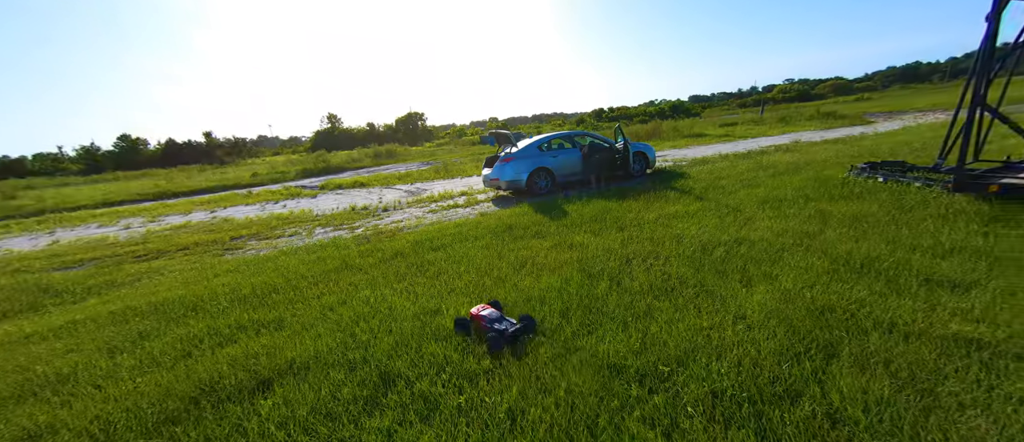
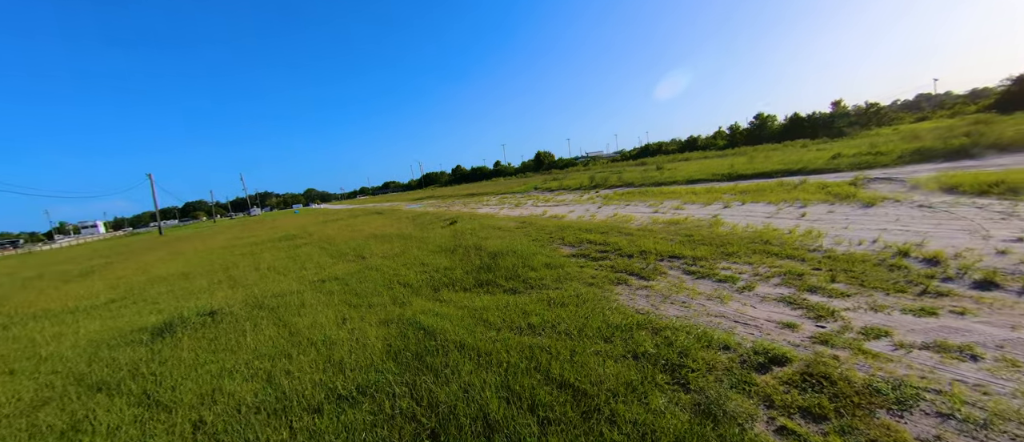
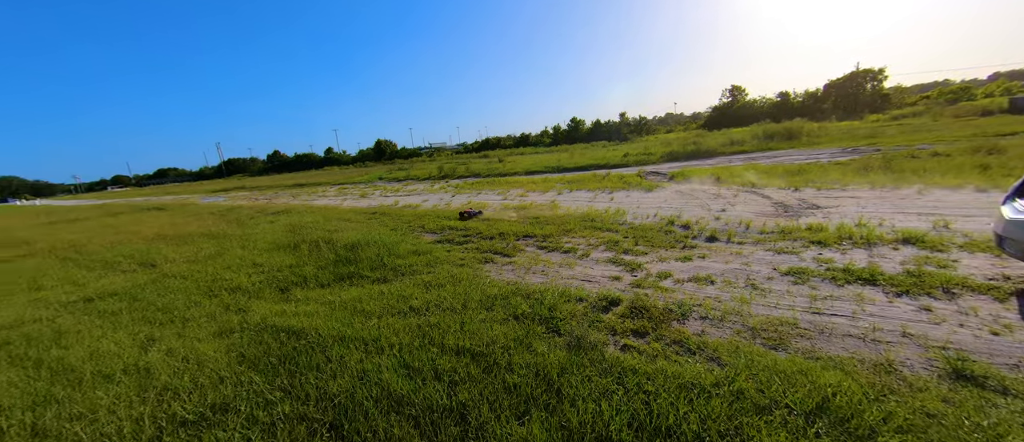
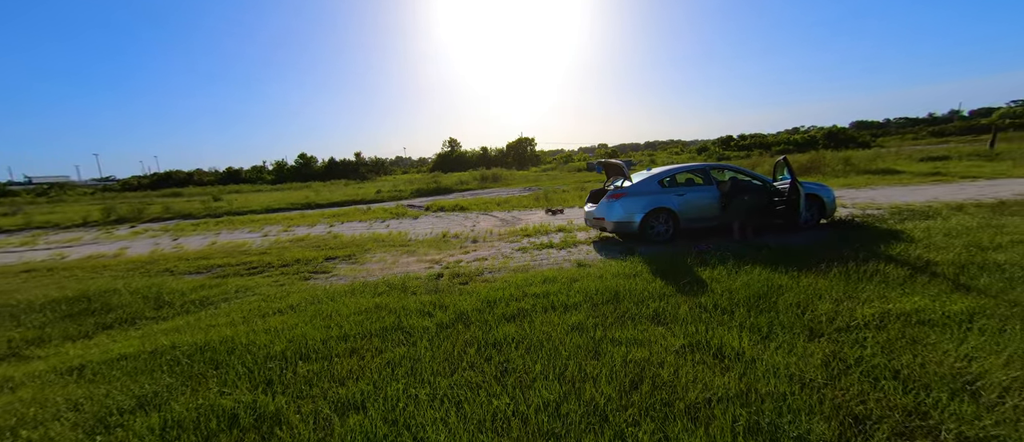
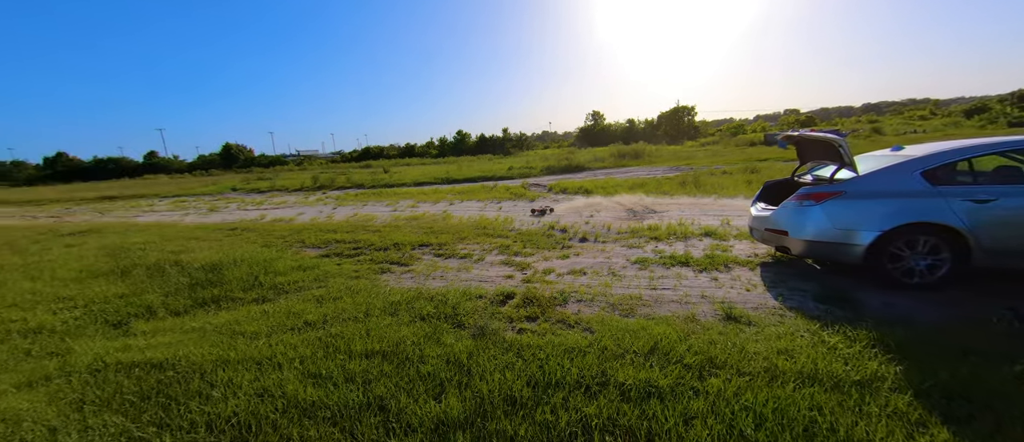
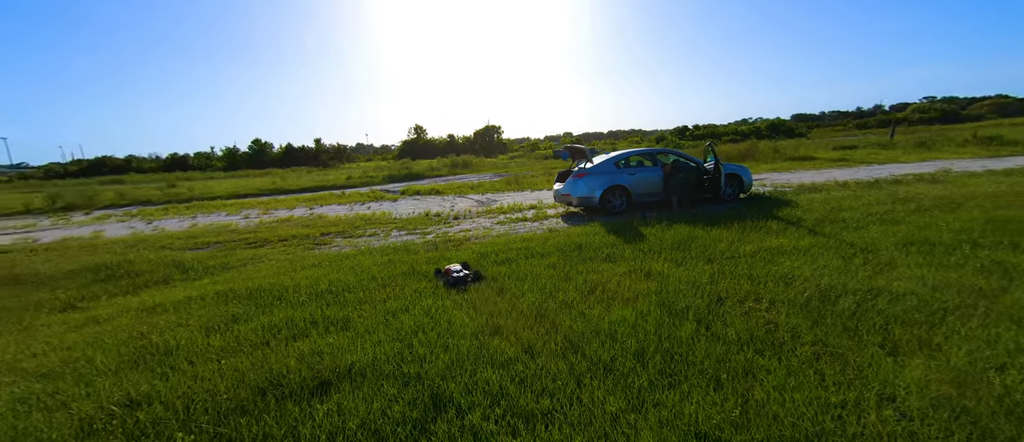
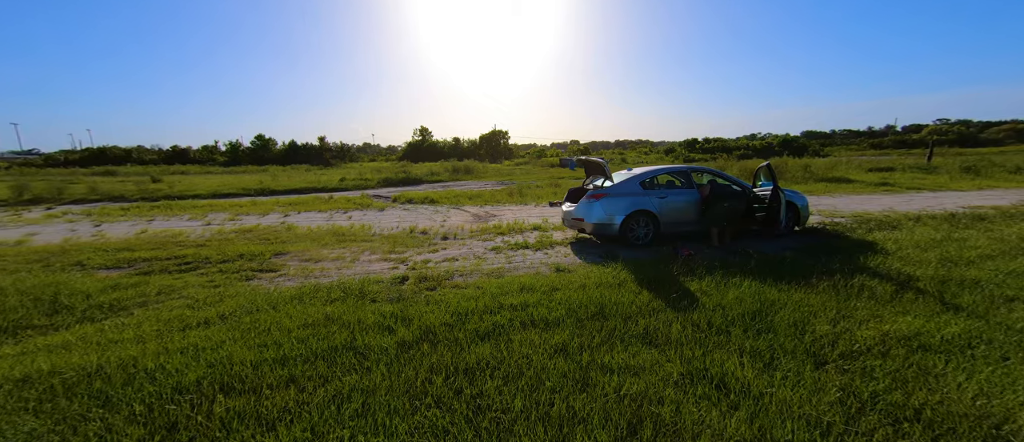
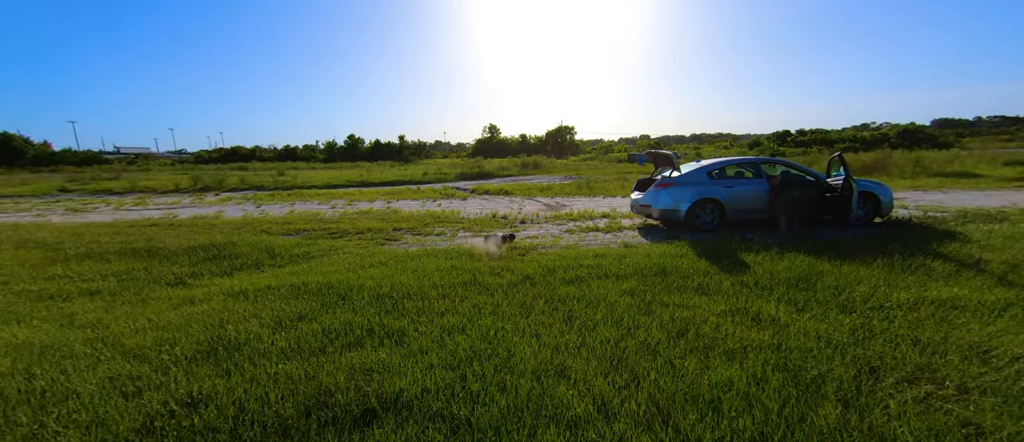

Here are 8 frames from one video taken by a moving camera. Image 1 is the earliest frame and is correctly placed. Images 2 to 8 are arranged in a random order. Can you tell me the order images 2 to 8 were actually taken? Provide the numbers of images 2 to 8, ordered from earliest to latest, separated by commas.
6, 8, 4, 7, 5, 3, 2
